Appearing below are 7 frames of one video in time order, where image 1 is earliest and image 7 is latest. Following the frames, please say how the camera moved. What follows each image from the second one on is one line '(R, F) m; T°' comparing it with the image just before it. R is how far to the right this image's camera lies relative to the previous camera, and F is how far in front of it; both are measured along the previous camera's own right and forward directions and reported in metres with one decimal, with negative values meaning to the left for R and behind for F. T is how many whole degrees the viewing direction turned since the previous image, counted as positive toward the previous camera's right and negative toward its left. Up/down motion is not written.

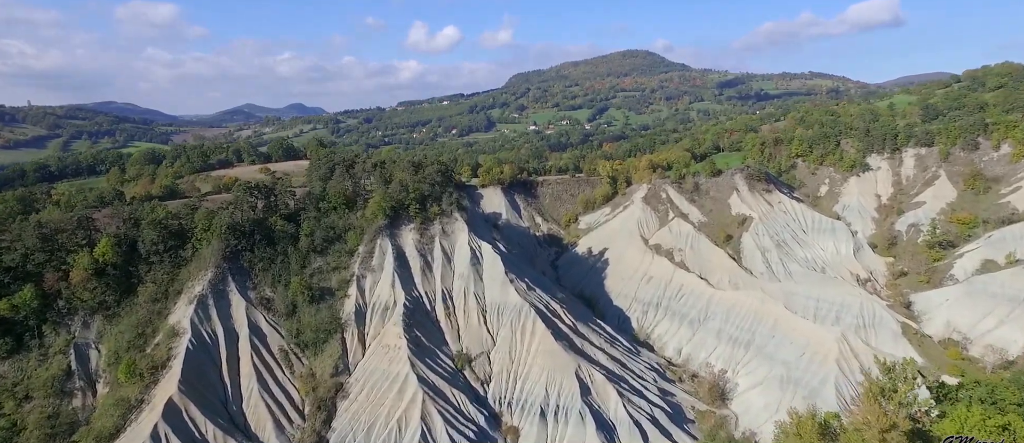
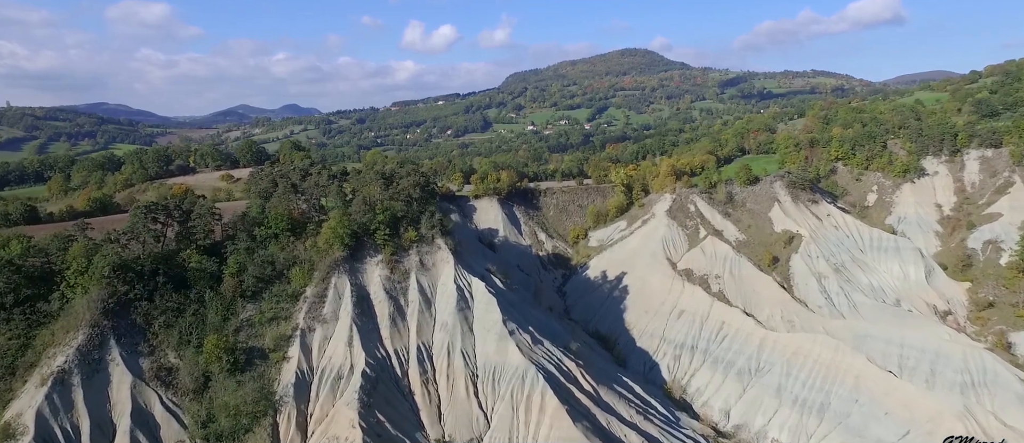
(-0.1, +10.1) m; 0°
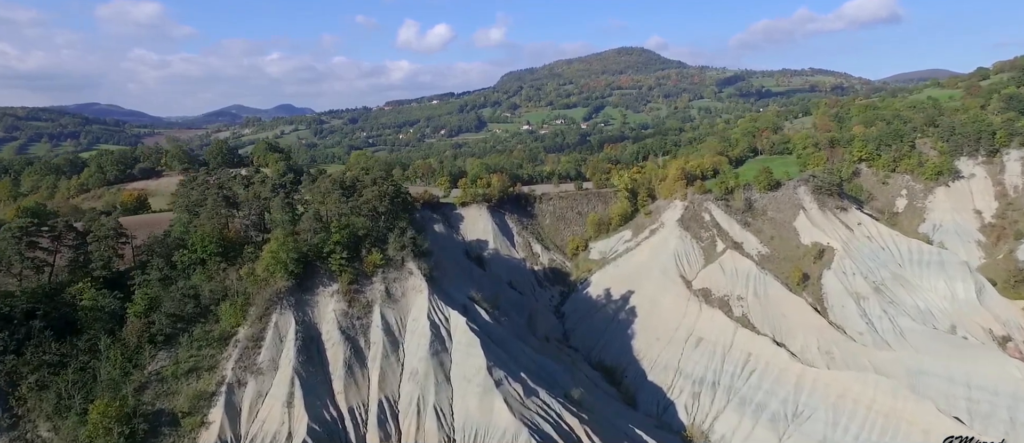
(+0.4, +6.2) m; 0°
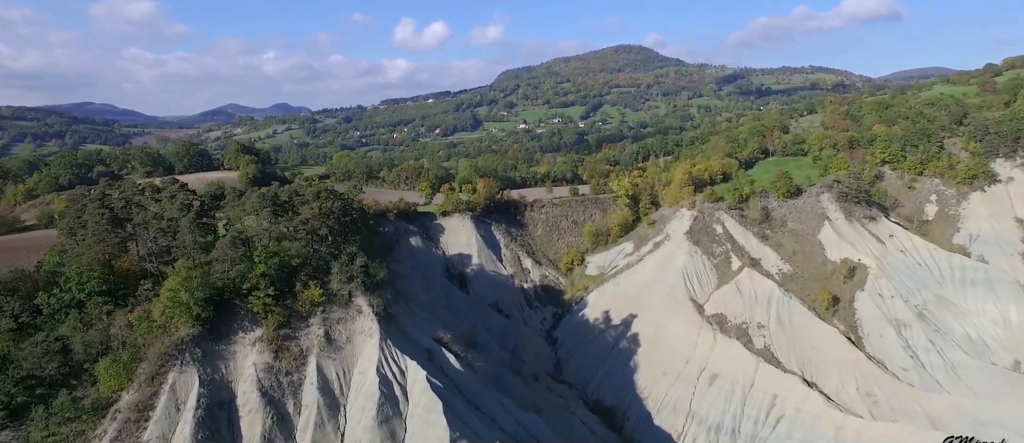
(+0.9, +5.6) m; 0°
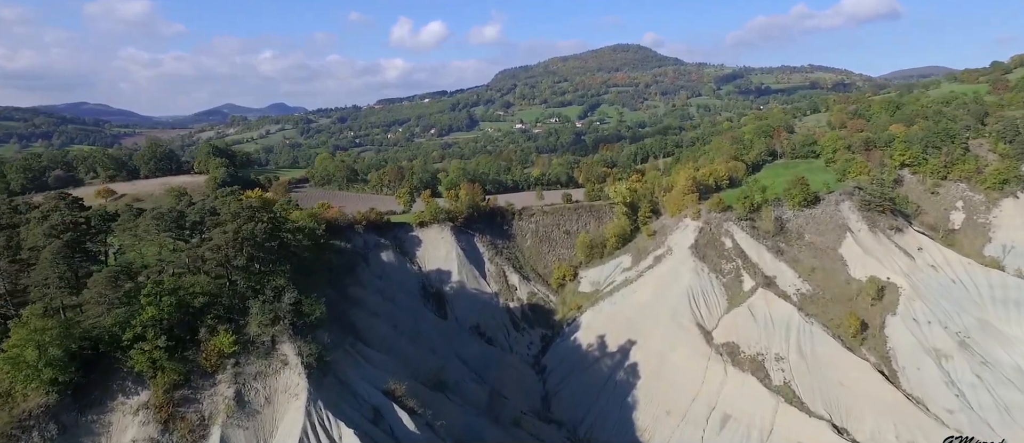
(+1.0, +4.6) m; 0°
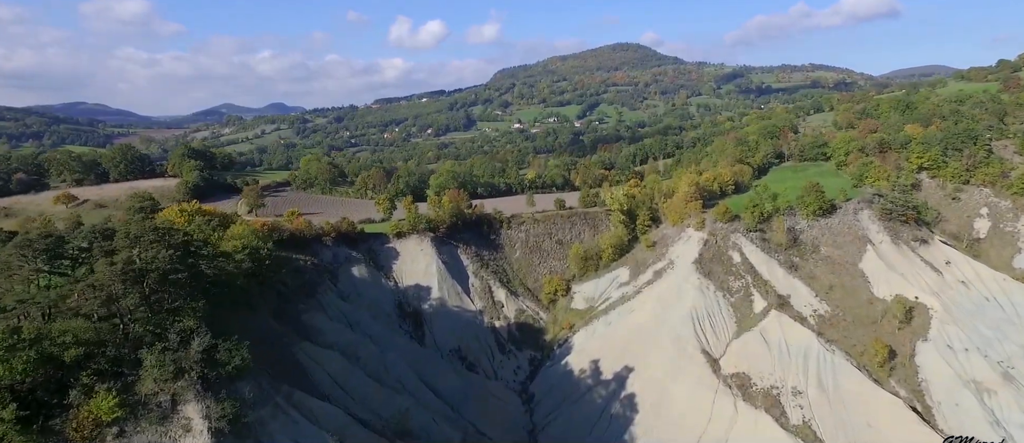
(+0.9, +3.6) m; 0°
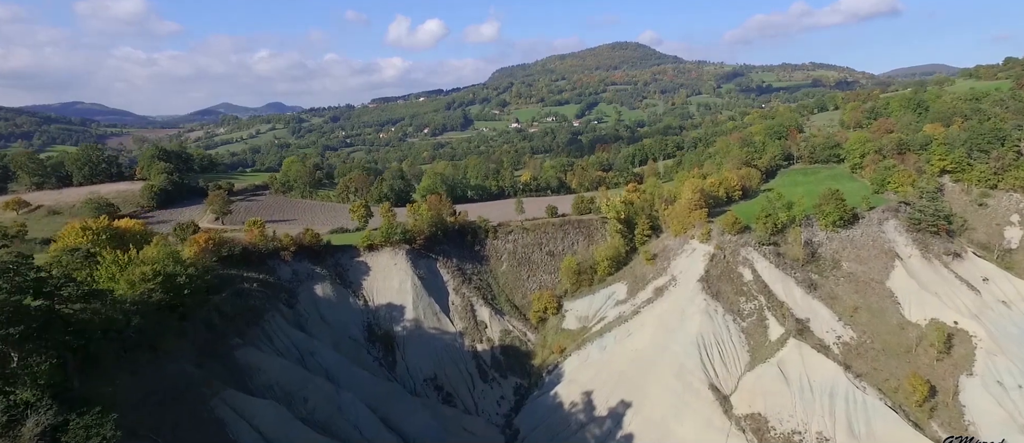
(+0.9, +3.8) m; 0°
